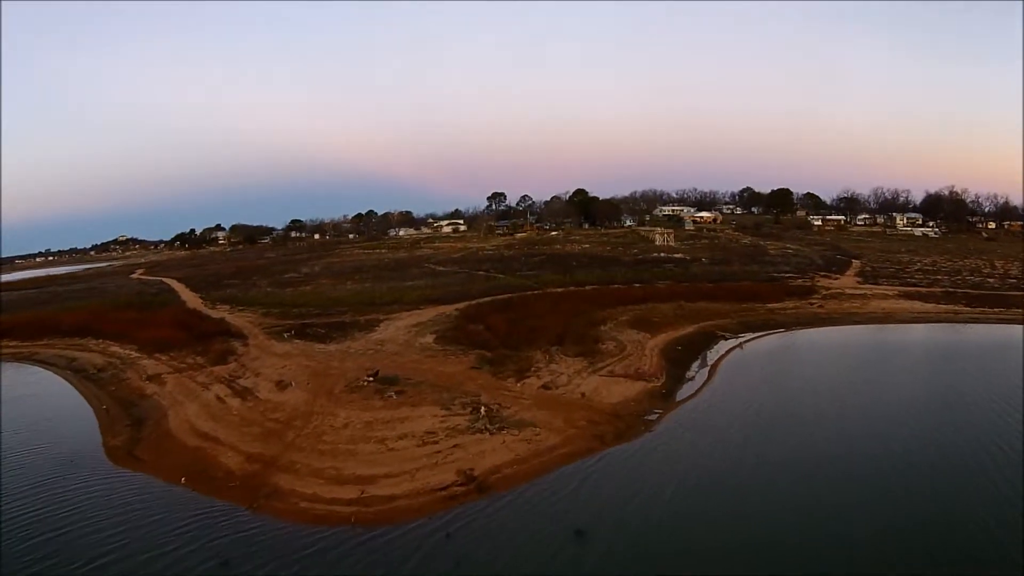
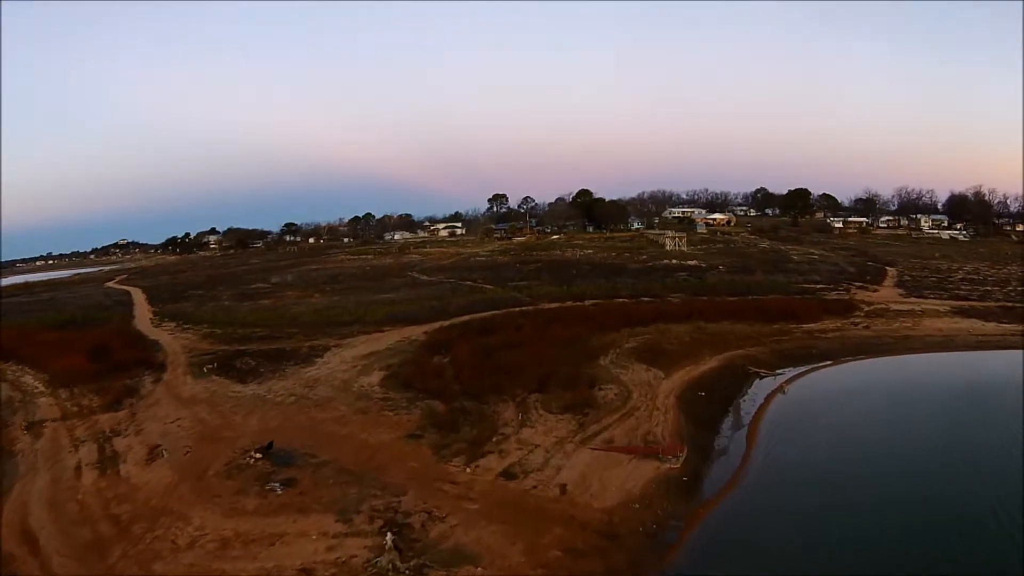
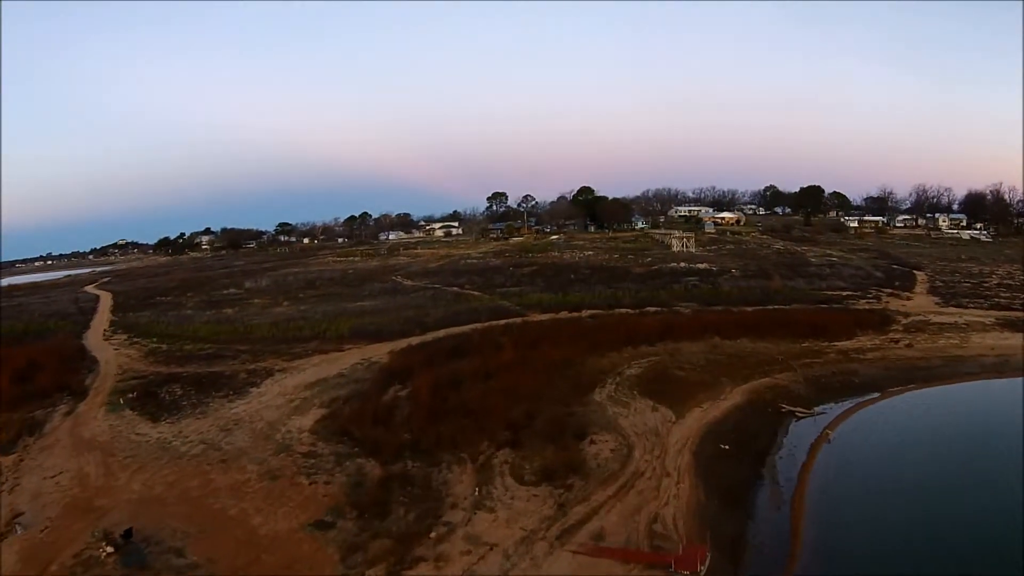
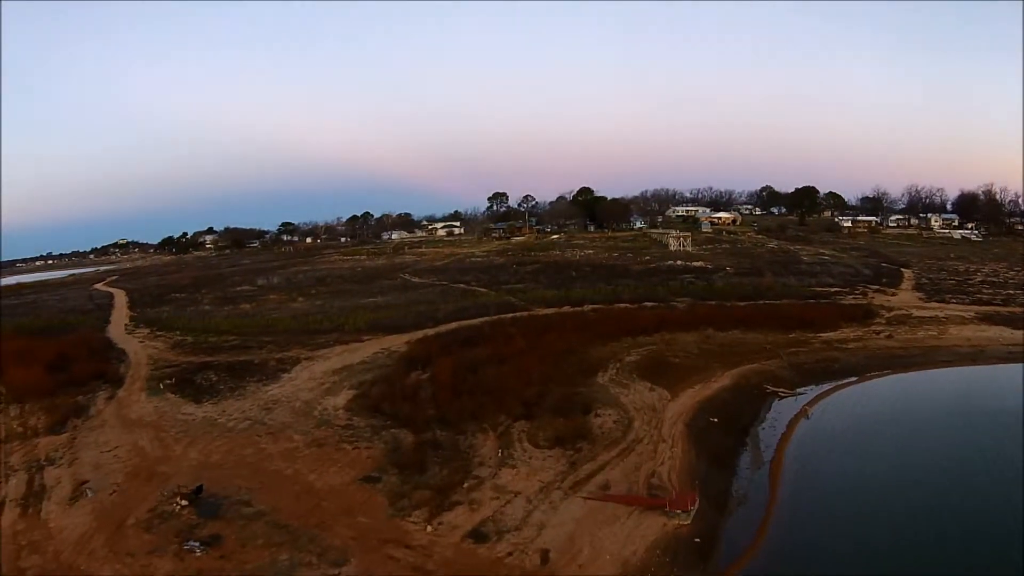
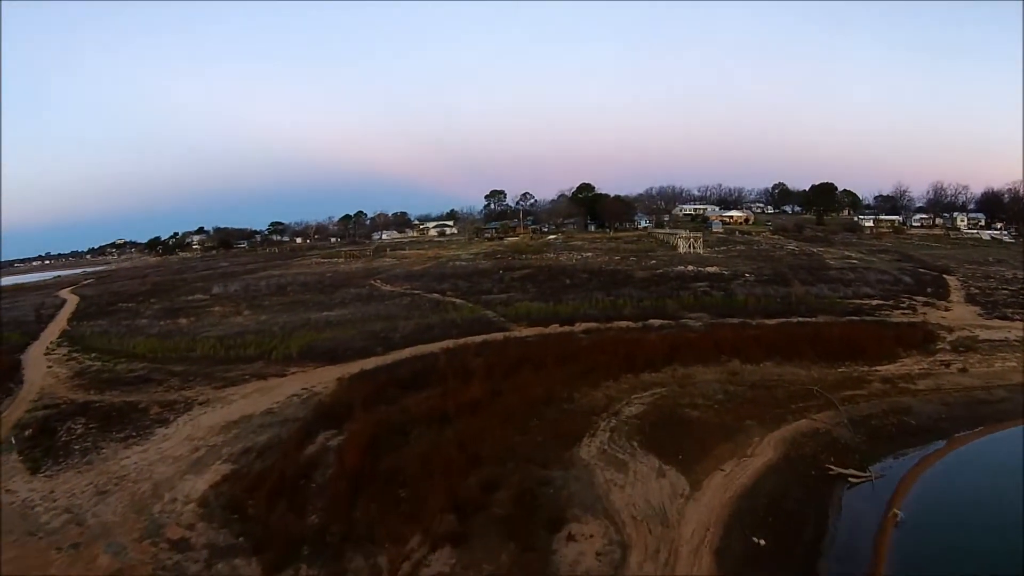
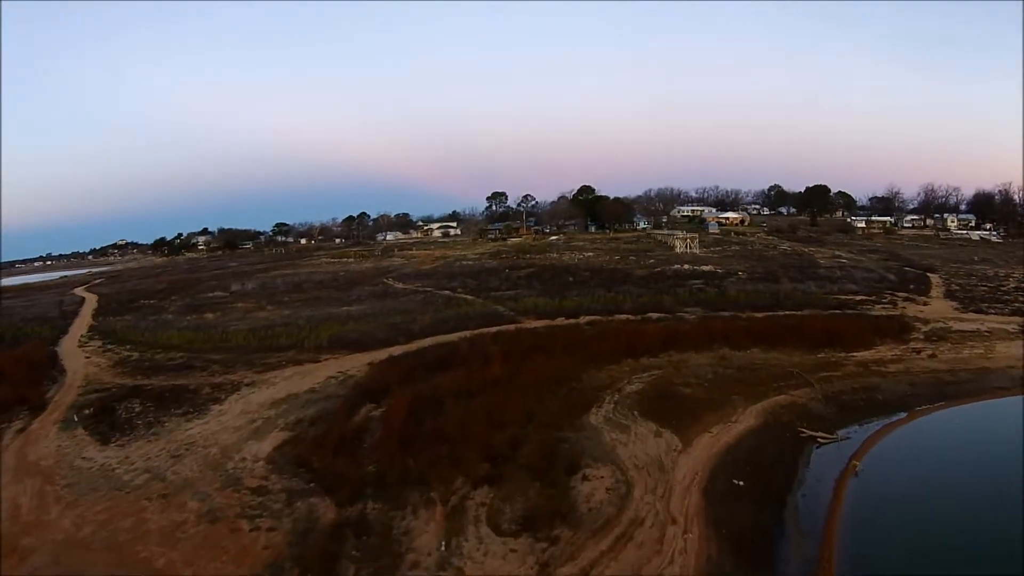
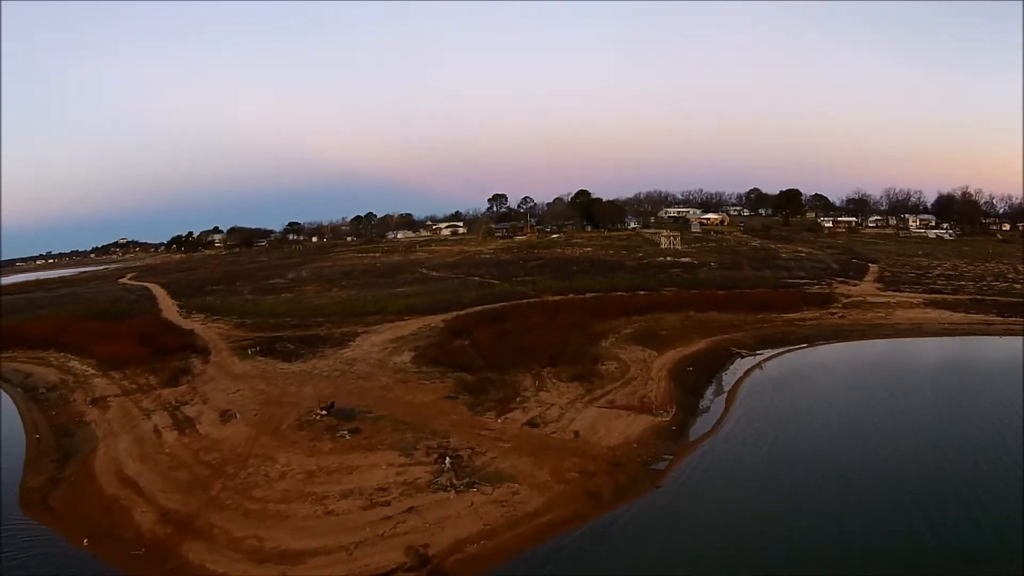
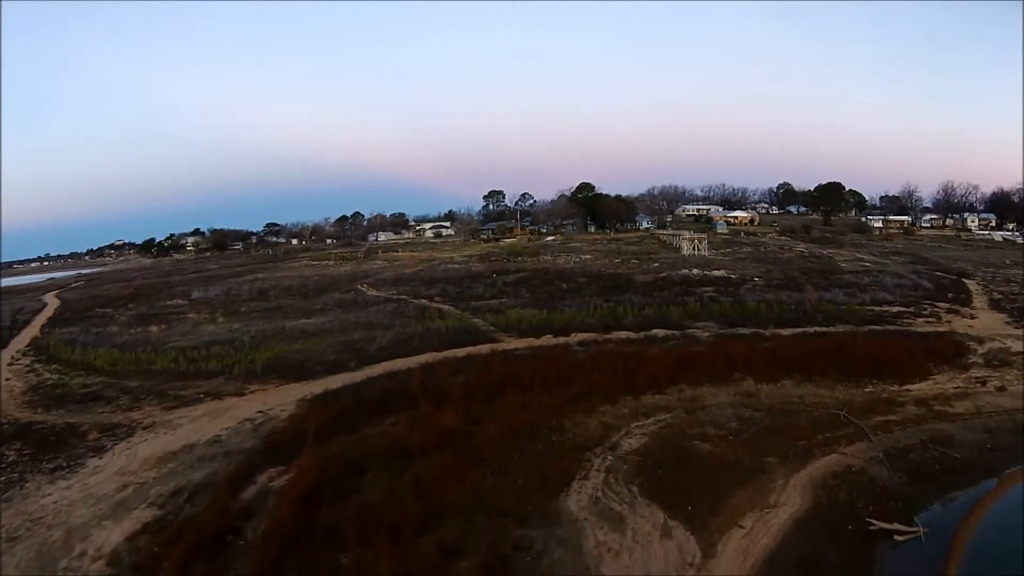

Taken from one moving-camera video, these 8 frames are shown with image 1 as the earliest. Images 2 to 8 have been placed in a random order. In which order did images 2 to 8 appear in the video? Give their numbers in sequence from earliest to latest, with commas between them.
7, 2, 4, 3, 6, 5, 8
